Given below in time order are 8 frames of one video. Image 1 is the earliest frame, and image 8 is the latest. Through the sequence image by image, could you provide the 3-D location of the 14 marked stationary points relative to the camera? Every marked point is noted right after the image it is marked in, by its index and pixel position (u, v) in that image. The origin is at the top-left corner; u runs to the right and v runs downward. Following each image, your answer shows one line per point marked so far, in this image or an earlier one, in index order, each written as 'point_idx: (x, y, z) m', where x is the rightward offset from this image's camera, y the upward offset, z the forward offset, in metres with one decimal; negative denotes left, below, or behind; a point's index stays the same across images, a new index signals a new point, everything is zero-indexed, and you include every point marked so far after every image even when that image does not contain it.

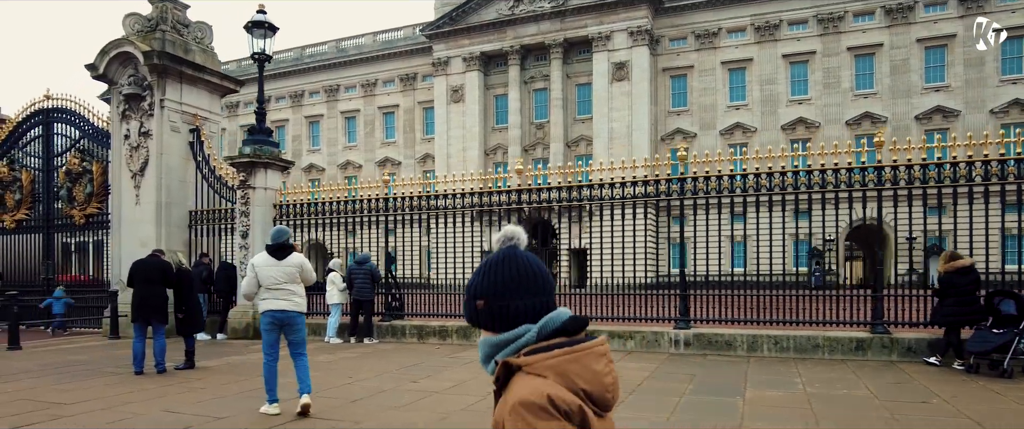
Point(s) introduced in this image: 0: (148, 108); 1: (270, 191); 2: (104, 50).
0: (-6.9, +2.0, +11.7) m
1: (-4.4, +0.4, +11.4) m
2: (-7.8, +3.1, +11.8) m
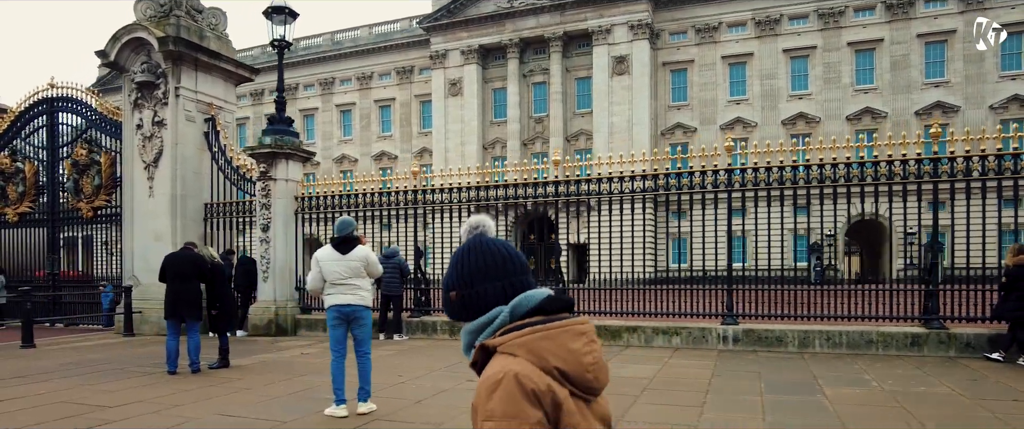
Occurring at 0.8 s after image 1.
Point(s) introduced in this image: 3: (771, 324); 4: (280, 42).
0: (-6.4, +2.2, +11.3) m
1: (-3.9, +0.6, +11.0) m
2: (-7.3, +3.3, +11.3) m
3: (+3.6, -1.5, +8.6) m
4: (-4.1, +3.1, +11.0) m
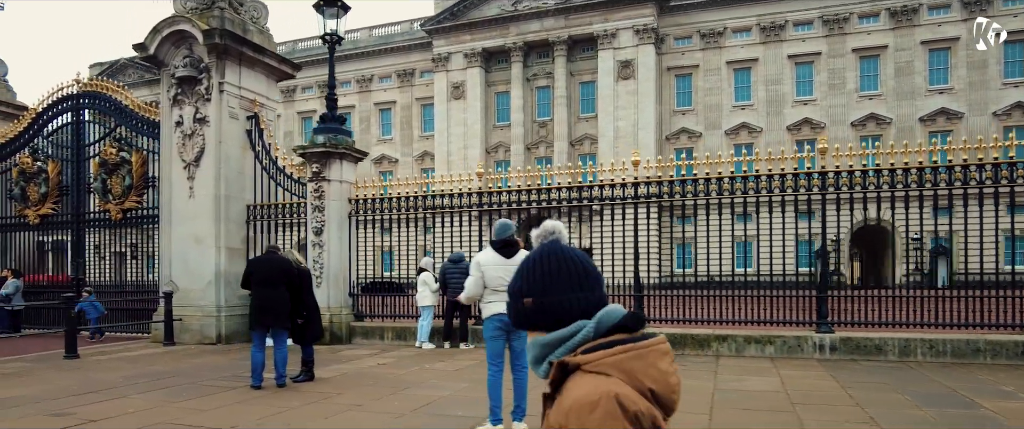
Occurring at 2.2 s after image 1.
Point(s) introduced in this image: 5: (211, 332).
0: (-5.4, +2.1, +10.7) m
1: (-2.8, +0.5, +10.5) m
2: (-6.2, +3.3, +10.8) m
3: (+4.7, -1.6, +8.3) m
4: (-3.1, +3.0, +10.5) m
5: (-5.1, -2.0, +10.5) m
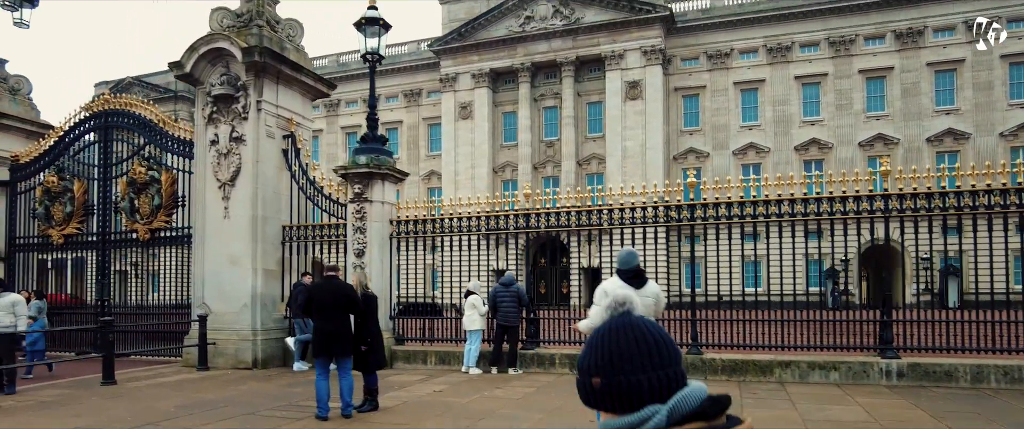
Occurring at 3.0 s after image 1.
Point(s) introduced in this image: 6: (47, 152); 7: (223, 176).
0: (-4.6, +1.8, +10.6) m
1: (-2.1, +0.2, +10.3) m
2: (-5.5, +2.9, +10.6) m
3: (+5.5, -1.9, +8.1) m
4: (-2.3, +2.7, +10.4) m
5: (-4.4, -2.3, +10.2) m
6: (-10.6, +1.4, +14.0) m
7: (-5.0, +0.7, +10.6) m
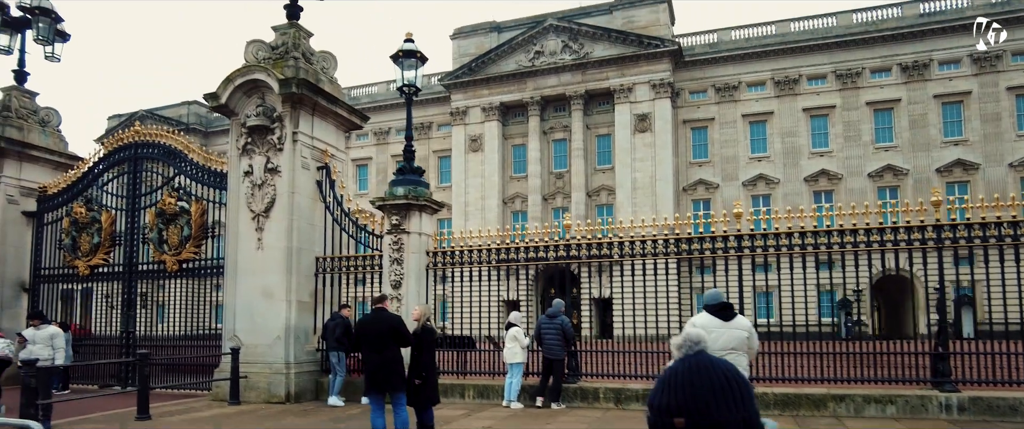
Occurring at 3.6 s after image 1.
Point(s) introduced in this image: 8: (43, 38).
0: (-4.0, +1.2, +10.6) m
1: (-1.5, -0.4, +10.2) m
2: (-4.9, +2.4, +10.7) m
3: (+6.1, -2.2, +7.9) m
4: (-1.7, +2.2, +10.4) m
5: (-3.7, -2.8, +10.0) m
6: (-9.9, +0.7, +14.0) m
7: (-4.4, +0.1, +10.6) m
8: (-11.2, +4.2, +14.7) m
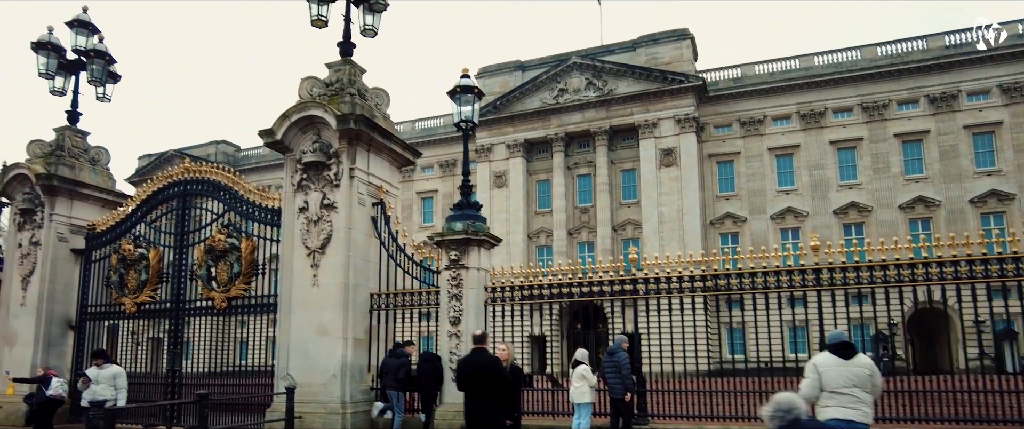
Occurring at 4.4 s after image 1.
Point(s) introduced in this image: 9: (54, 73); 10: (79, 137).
0: (-3.0, +0.6, +10.6) m
1: (-0.5, -0.9, +10.1) m
2: (-3.9, +1.7, +10.8) m
3: (+7.0, -2.6, +7.5) m
4: (-0.8, +1.6, +10.4) m
5: (-2.8, -3.4, +9.7) m
6: (-8.9, -0.1, +14.1) m
7: (-3.4, -0.5, +10.6) m
8: (-10.2, +3.3, +15.0) m
9: (-10.9, +3.4, +14.8) m
10: (-10.5, +1.9, +15.0) m
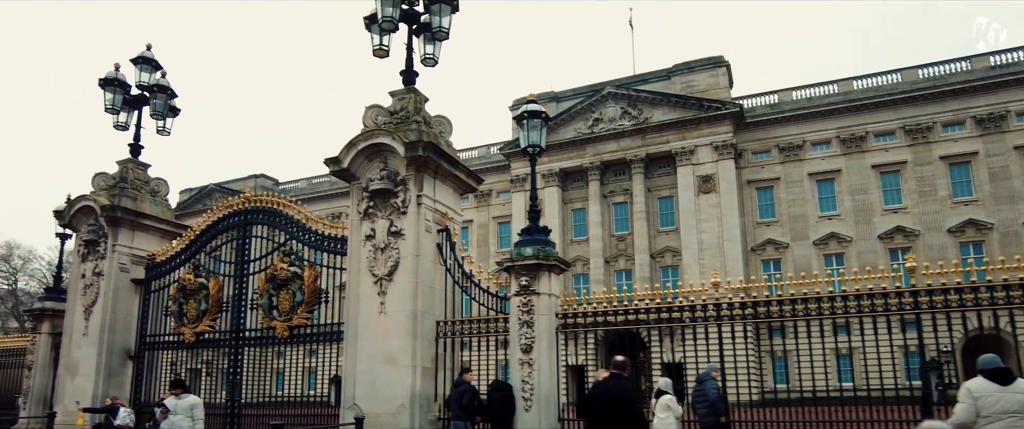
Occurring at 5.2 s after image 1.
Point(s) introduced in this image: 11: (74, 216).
0: (-1.9, +0.2, +10.6) m
1: (+0.6, -1.3, +9.9) m
2: (-2.8, +1.2, +10.8) m
3: (+8.0, -2.8, +6.9) m
4: (+0.4, +1.1, +10.4) m
5: (-1.6, -3.8, +9.5) m
6: (-7.6, -0.8, +14.3) m
7: (-2.2, -0.9, +10.5) m
8: (-8.9, +2.5, +15.4) m
9: (-9.6, +2.6, +15.2) m
10: (-9.2, +1.1, +15.3) m
11: (-10.6, 0.0, +15.0) m
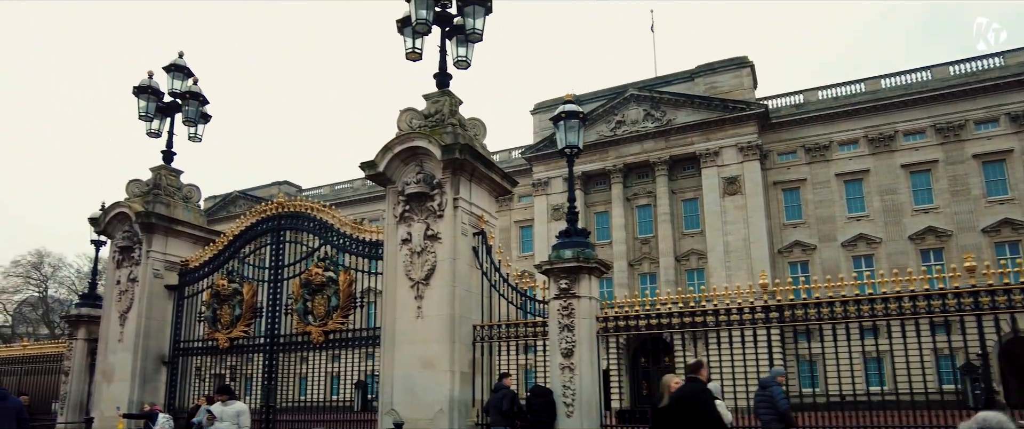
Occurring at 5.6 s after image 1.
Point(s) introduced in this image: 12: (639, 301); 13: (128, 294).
0: (-1.3, +0.1, +10.5) m
1: (+1.3, -1.3, +9.7) m
2: (-2.1, +1.2, +10.8) m
3: (+8.6, -2.7, +6.5) m
4: (+1.0, +1.1, +10.2) m
5: (-1.0, -3.9, +9.4) m
6: (-6.8, -1.0, +14.3) m
7: (-1.6, -1.0, +10.4) m
8: (-8.1, +2.4, +15.5) m
9: (-8.9, +2.4, +15.3) m
10: (-8.4, +1.0, +15.4) m
11: (-9.9, -0.2, +15.1) m
12: (+2.1, -1.4, +10.0) m
13: (-9.0, -1.9, +14.5) m
